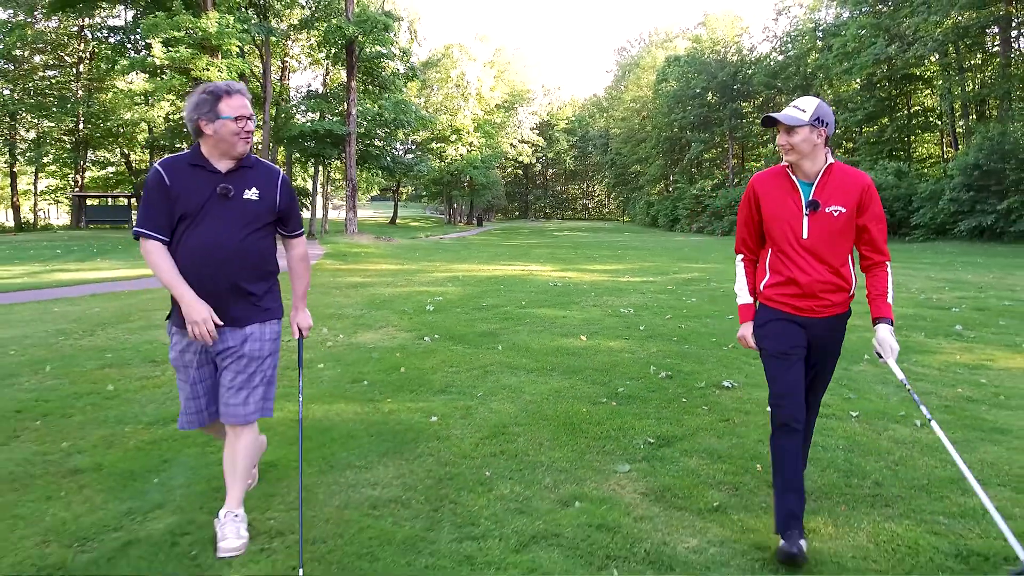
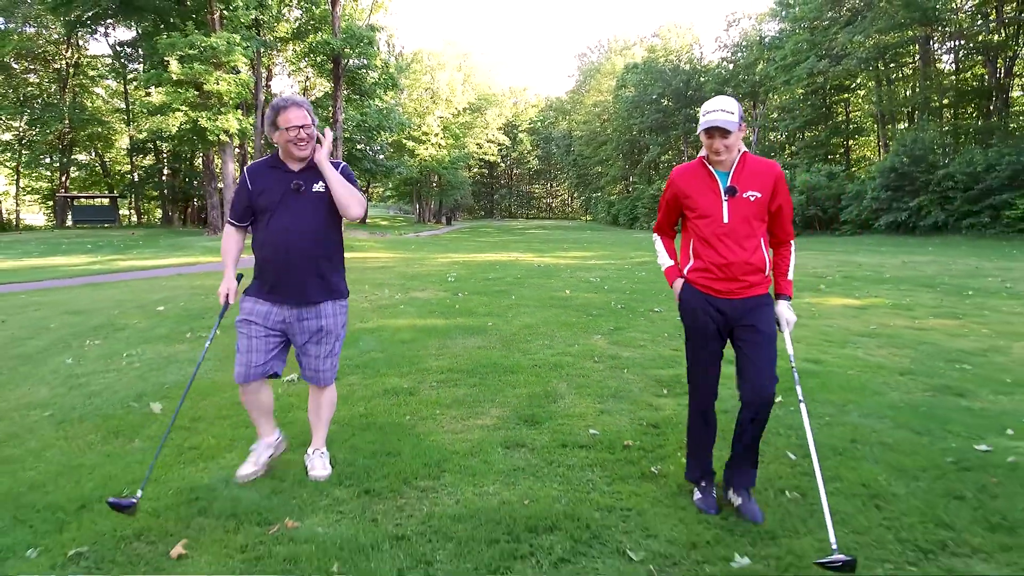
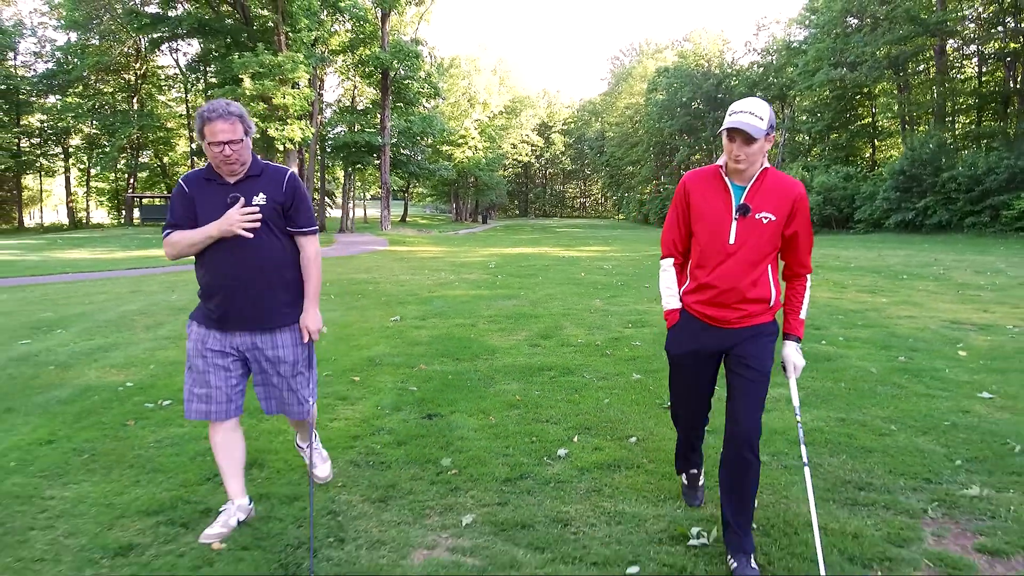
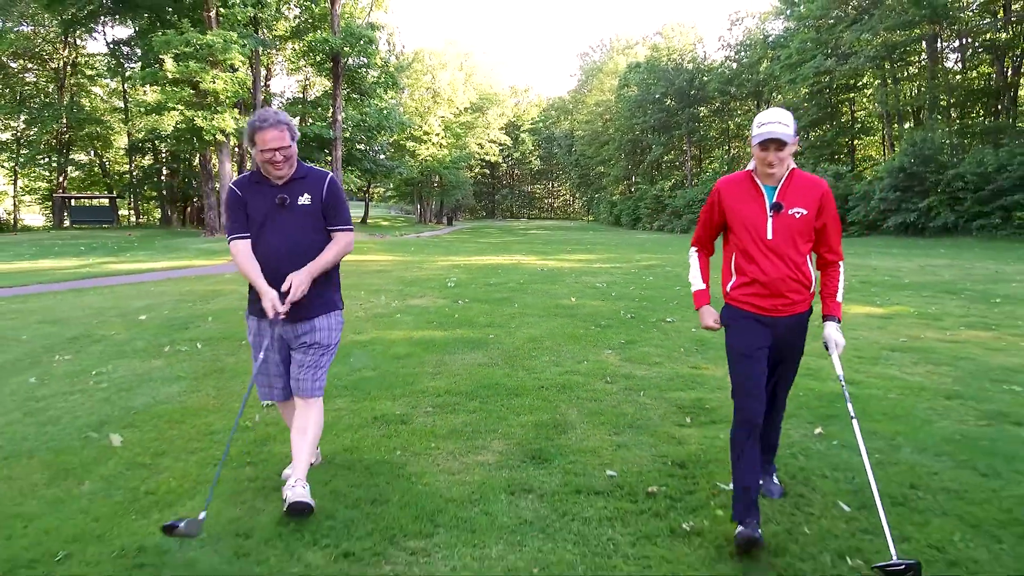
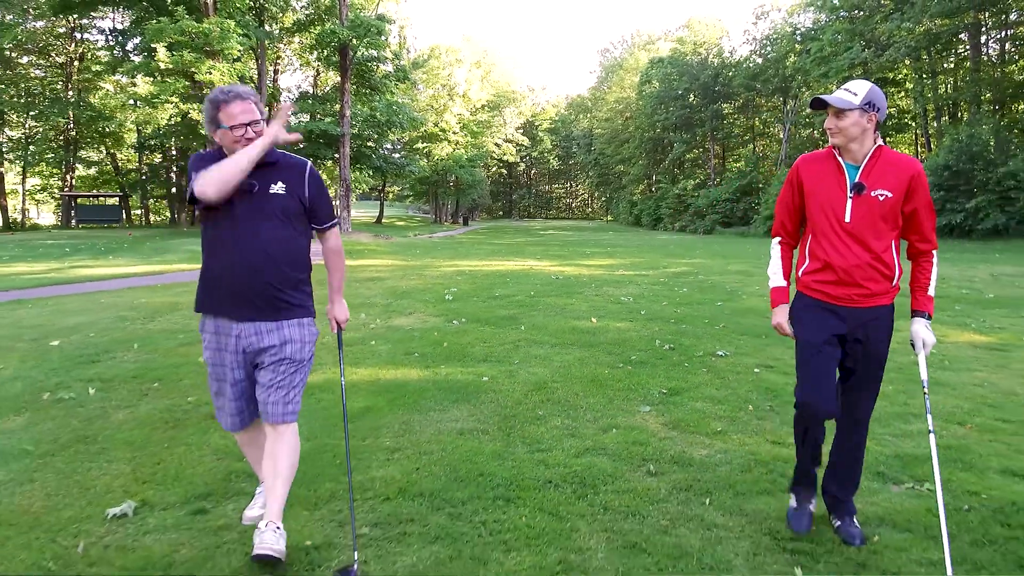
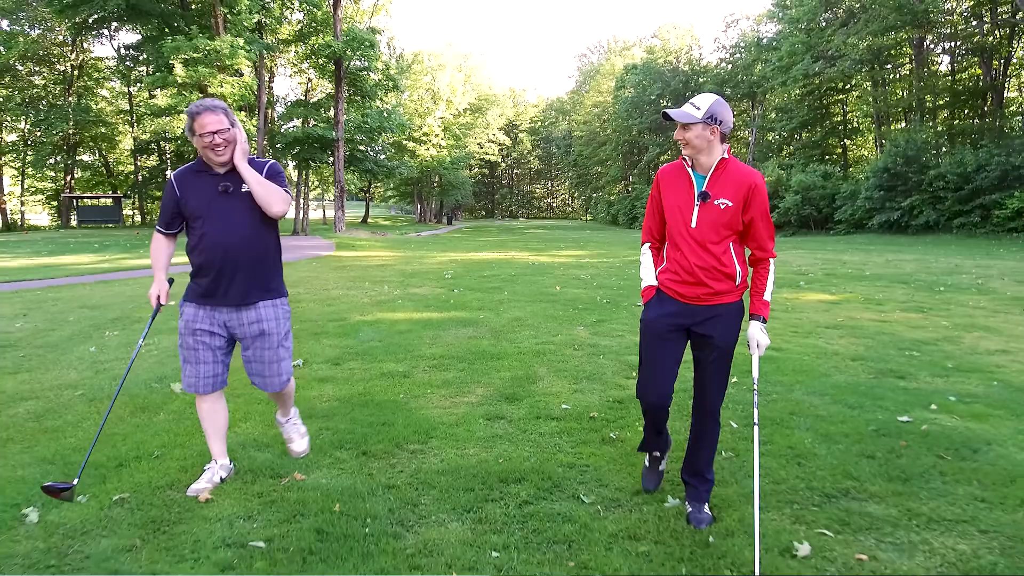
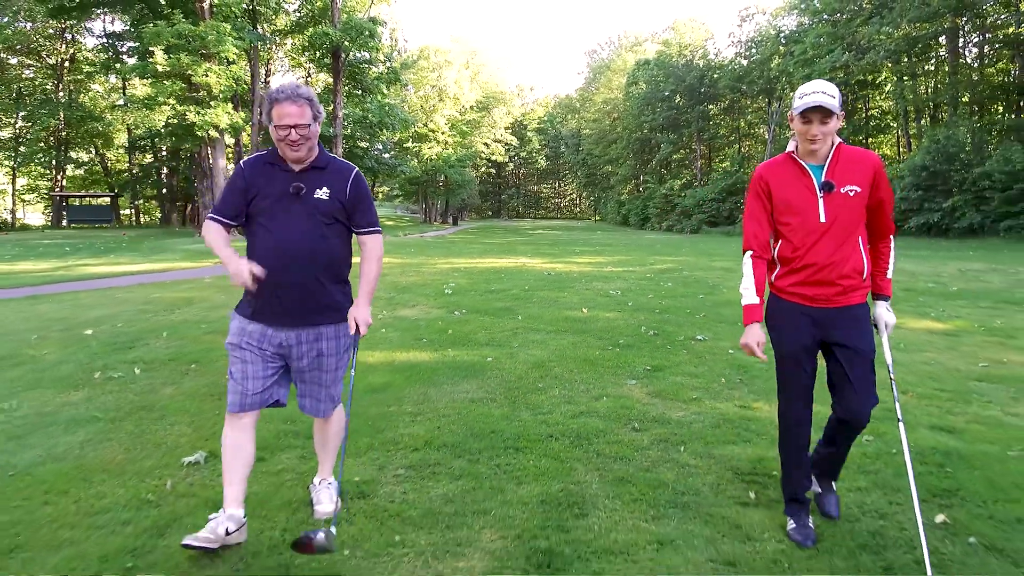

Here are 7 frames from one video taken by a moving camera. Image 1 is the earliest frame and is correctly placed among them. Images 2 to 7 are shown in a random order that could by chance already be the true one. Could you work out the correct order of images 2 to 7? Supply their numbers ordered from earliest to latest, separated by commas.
5, 7, 4, 2, 6, 3
